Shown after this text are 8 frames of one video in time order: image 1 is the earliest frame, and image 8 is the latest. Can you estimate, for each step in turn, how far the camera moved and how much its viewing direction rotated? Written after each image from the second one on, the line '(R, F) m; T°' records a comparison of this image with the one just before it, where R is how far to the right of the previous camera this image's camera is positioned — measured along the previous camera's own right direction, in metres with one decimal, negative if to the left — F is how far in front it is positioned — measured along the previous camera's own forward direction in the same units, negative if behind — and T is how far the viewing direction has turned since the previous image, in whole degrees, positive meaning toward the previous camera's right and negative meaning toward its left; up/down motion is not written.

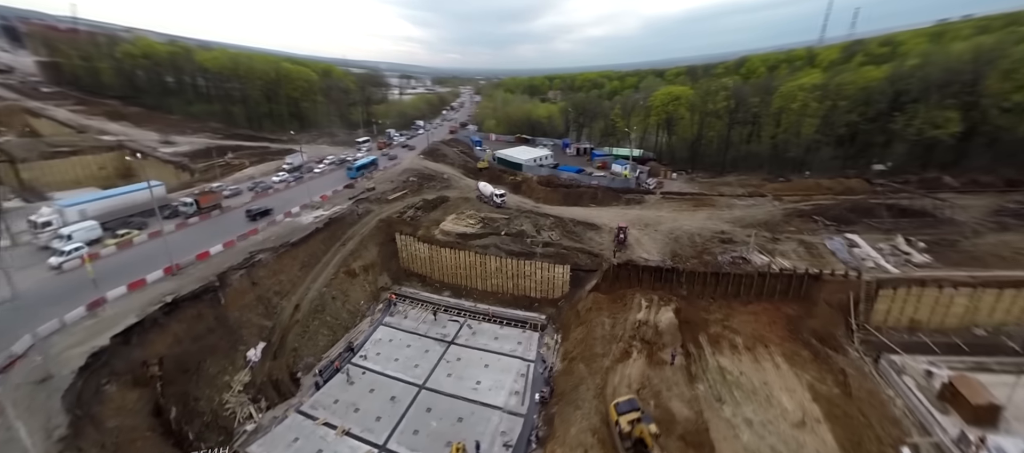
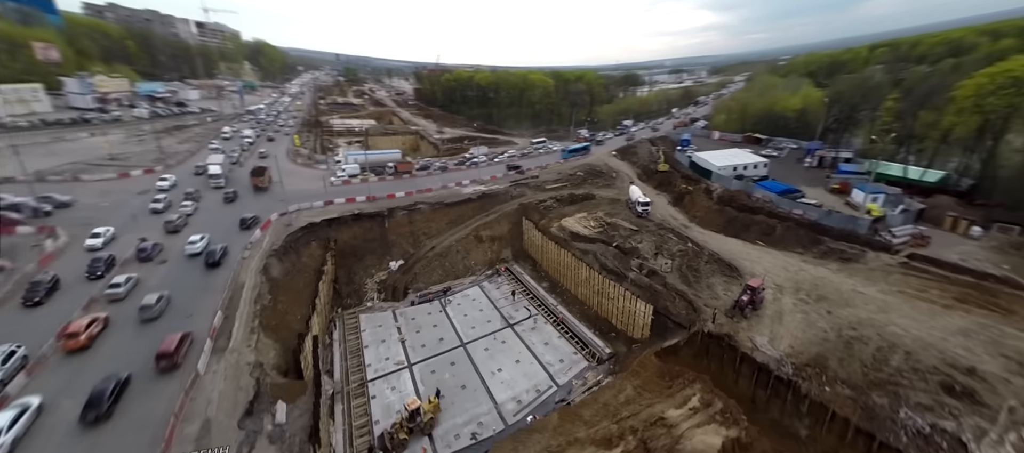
(+13.7, +7.0) m; -49°
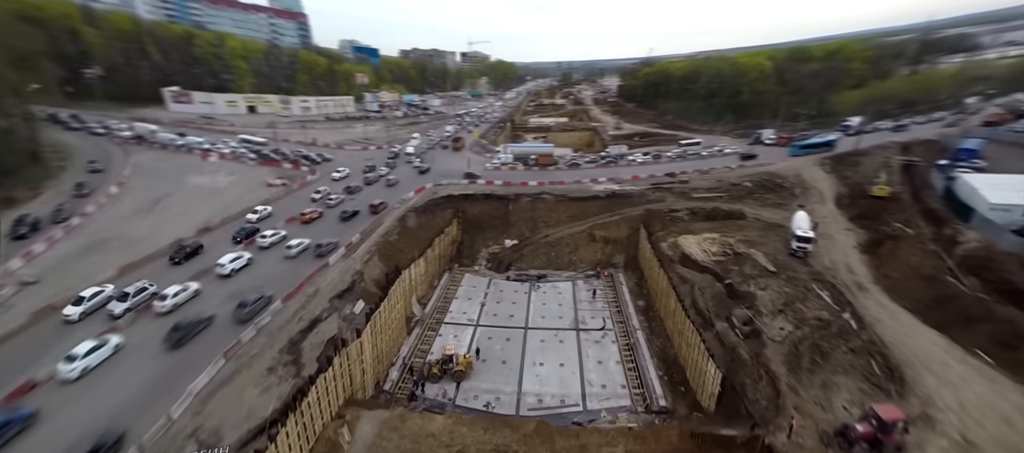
(+9.2, +3.3) m; -37°
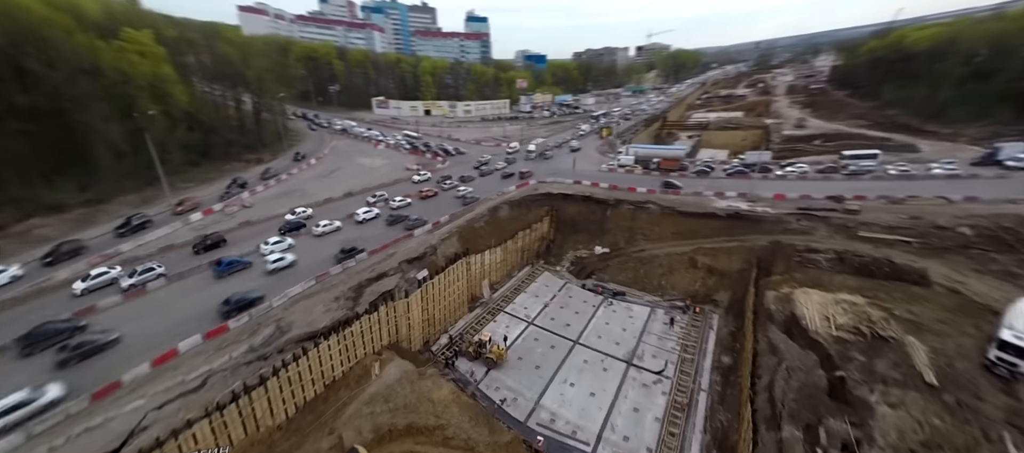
(+7.9, +2.4) m; -30°
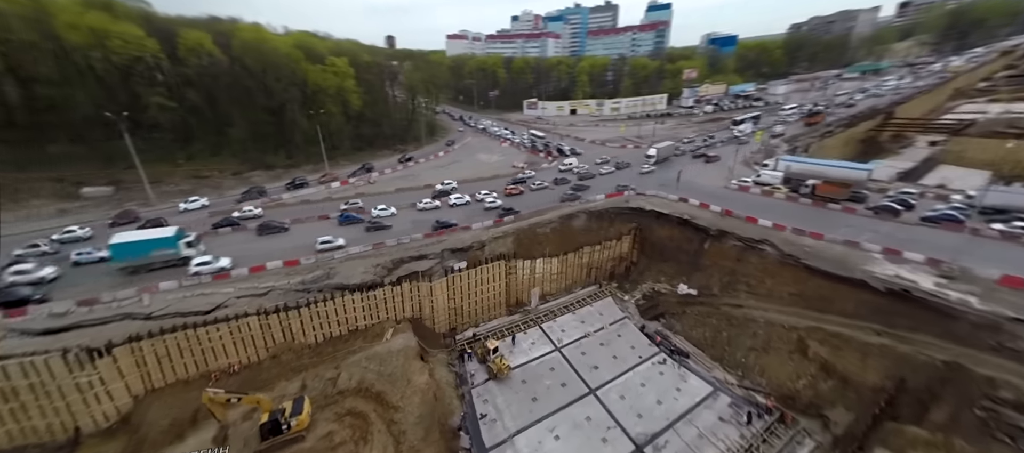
(+9.8, +4.7) m; -33°
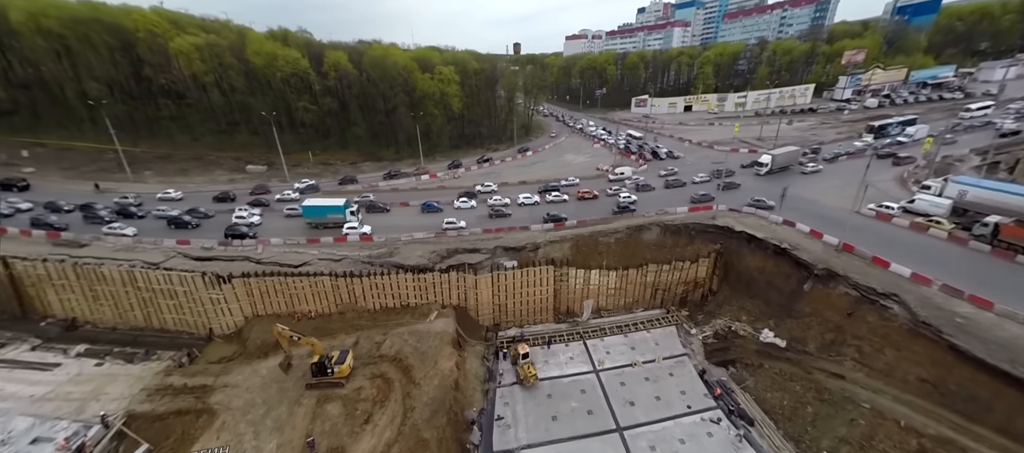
(+4.8, +1.5) m; -21°
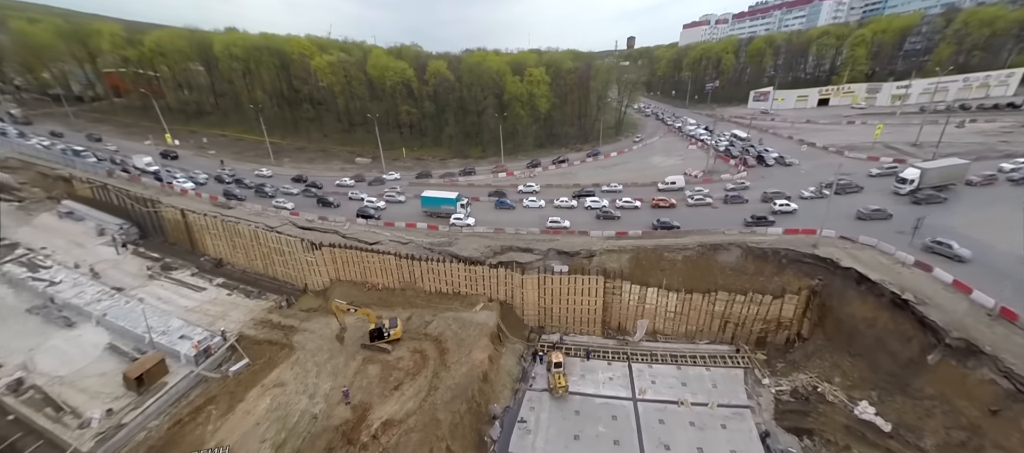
(+4.3, +0.9) m; -19°
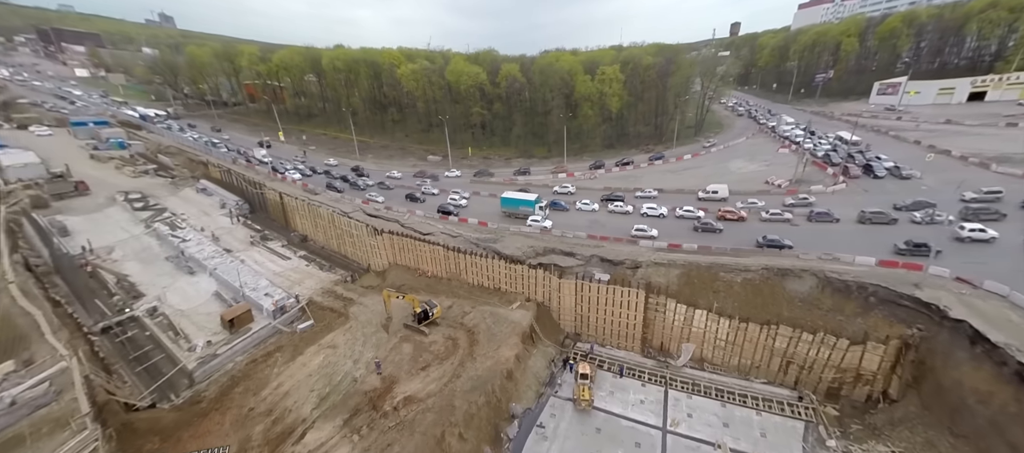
(+3.3, +0.4) m; -15°
